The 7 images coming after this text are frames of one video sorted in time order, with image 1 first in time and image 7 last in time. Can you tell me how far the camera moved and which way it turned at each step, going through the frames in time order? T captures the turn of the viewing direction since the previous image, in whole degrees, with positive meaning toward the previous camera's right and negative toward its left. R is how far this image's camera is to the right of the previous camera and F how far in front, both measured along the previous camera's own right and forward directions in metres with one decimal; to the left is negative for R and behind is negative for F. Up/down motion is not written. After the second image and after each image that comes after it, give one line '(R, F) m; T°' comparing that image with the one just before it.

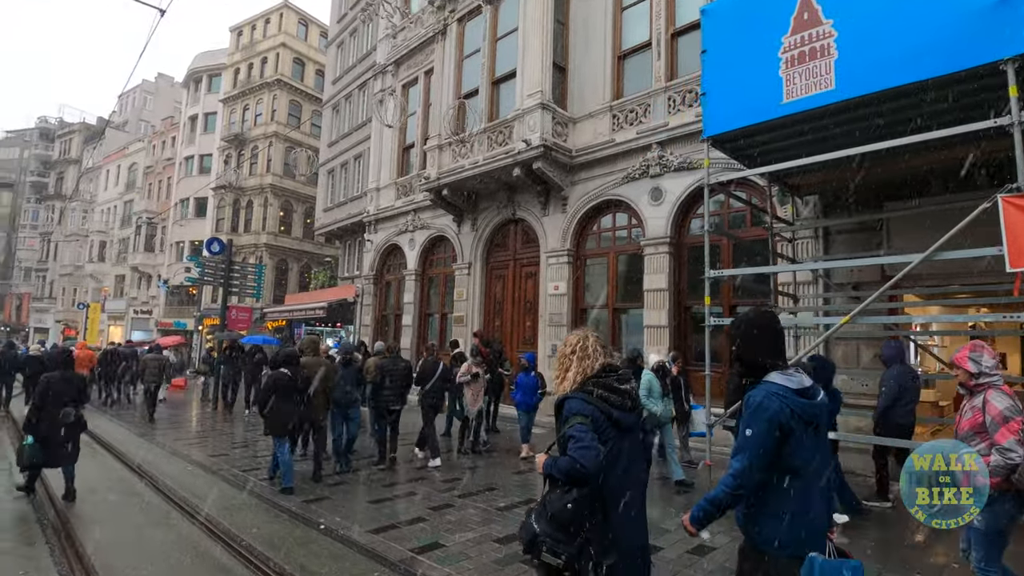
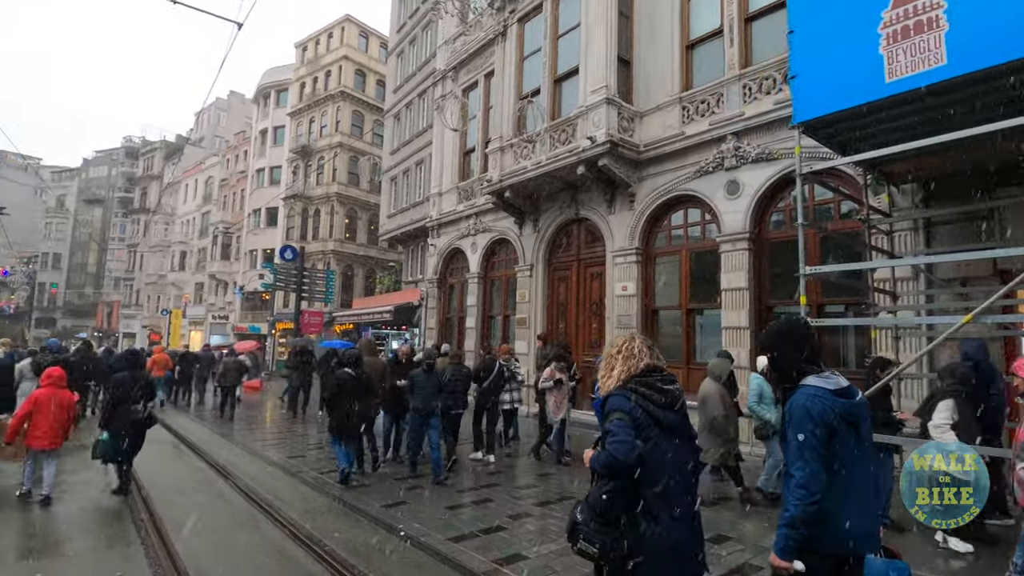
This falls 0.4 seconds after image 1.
(-0.4, +0.4) m; -6°
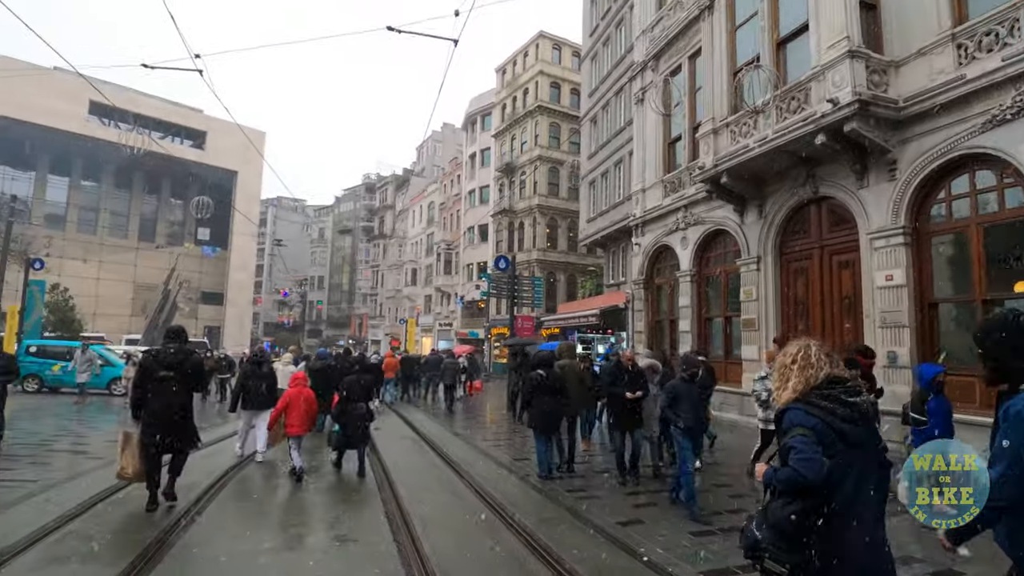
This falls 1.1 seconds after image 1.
(-0.6, +0.8) m; -20°
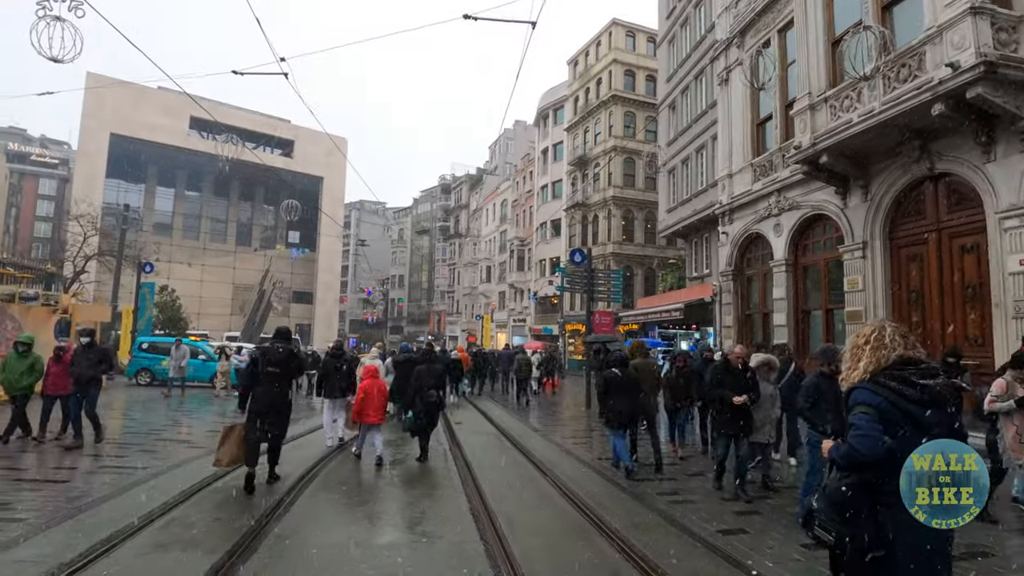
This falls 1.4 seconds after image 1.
(-0.1, +0.3) m; -8°
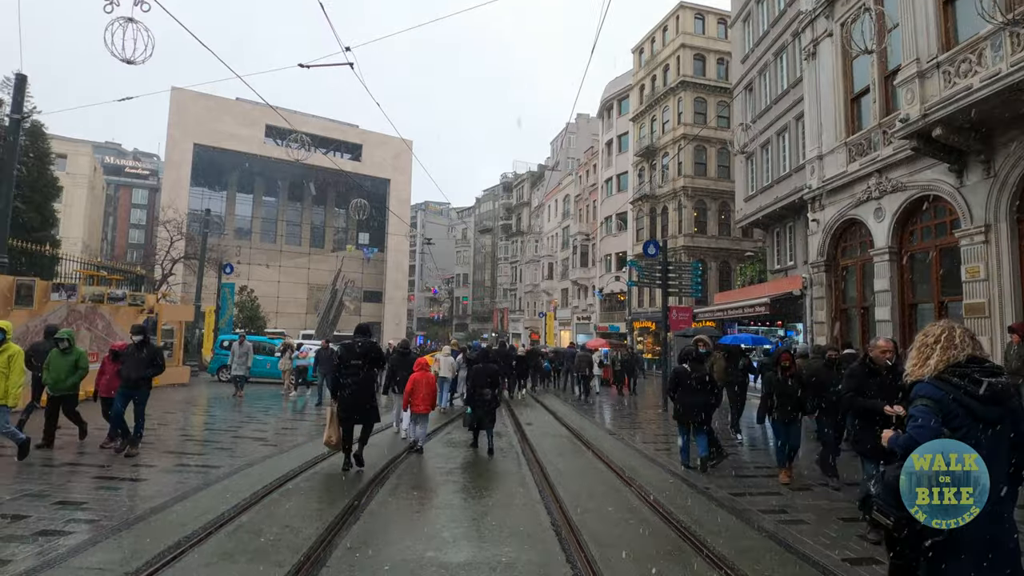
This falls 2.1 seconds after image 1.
(-0.2, +0.6) m; -6°
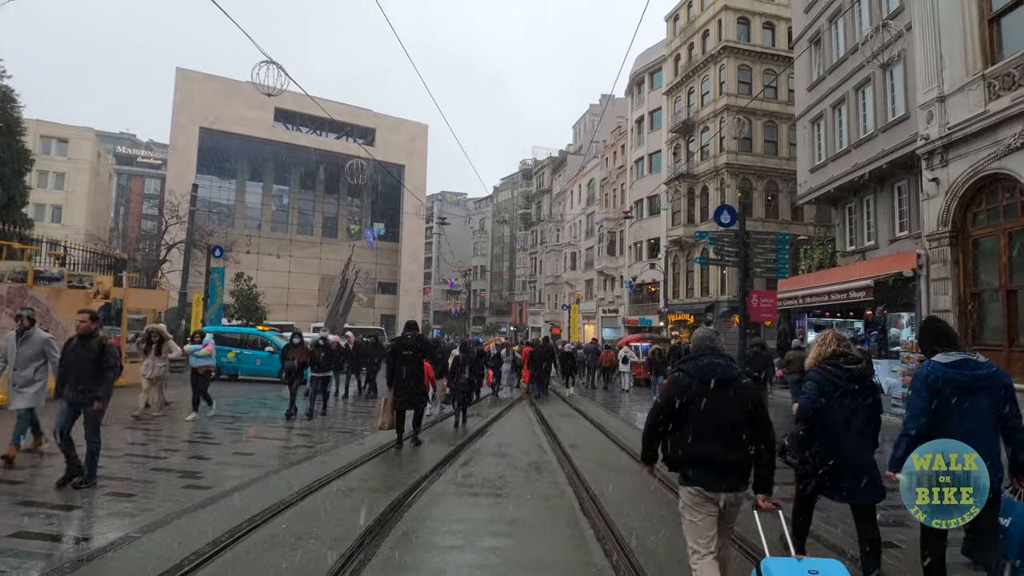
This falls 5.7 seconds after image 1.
(-0.3, +3.0) m; -2°
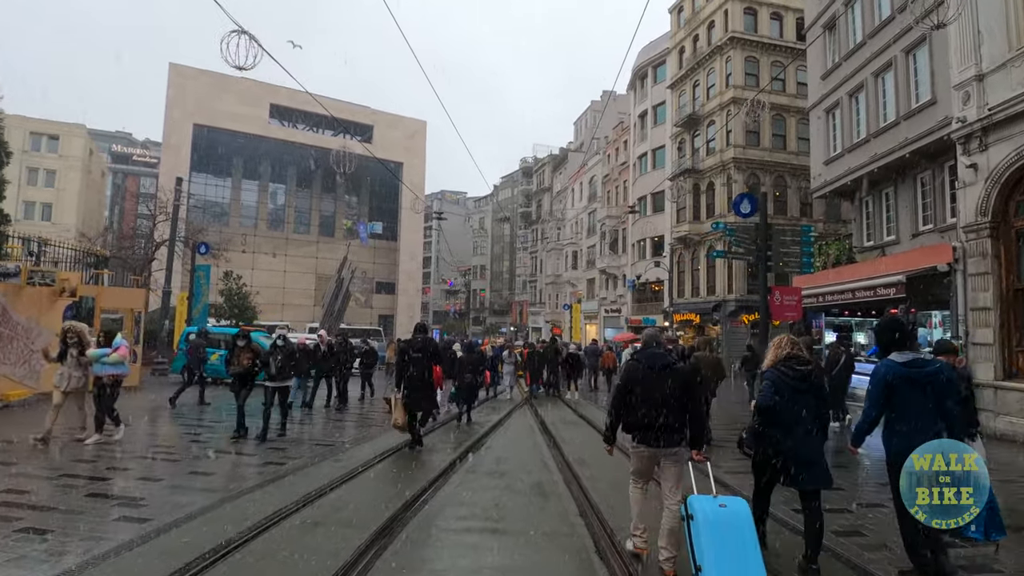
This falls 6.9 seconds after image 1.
(0.0, +1.0) m; 0°
